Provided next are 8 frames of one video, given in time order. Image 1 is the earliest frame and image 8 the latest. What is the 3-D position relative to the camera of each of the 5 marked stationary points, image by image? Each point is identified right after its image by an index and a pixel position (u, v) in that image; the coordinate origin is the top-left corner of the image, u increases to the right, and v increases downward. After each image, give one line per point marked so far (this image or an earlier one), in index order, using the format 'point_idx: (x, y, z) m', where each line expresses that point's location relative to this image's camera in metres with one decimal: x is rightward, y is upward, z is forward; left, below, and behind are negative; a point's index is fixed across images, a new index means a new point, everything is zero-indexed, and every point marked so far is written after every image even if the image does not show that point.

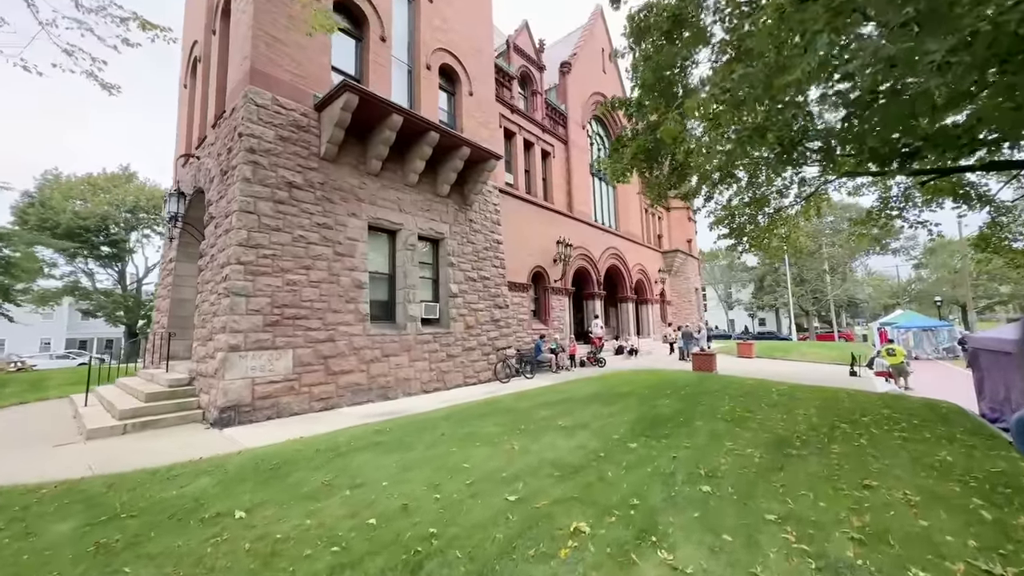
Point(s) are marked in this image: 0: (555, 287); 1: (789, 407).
0: (+1.9, 0.0, +17.0) m
1: (+5.5, -2.4, +7.8) m
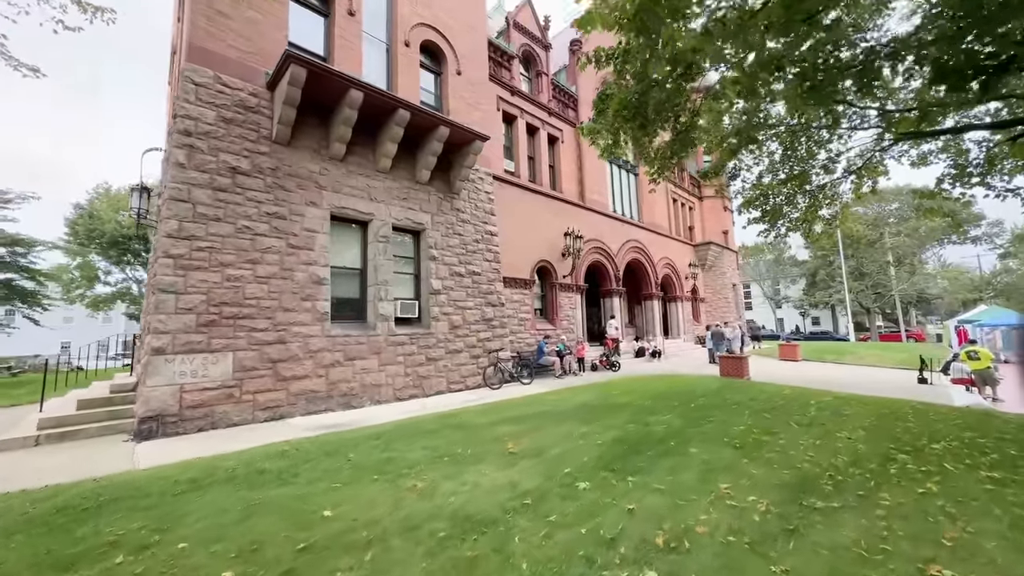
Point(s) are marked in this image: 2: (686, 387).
0: (+2.0, +0.2, +15.5) m
1: (+4.9, -2.2, +6.0) m
2: (+4.4, -2.5, +9.8) m
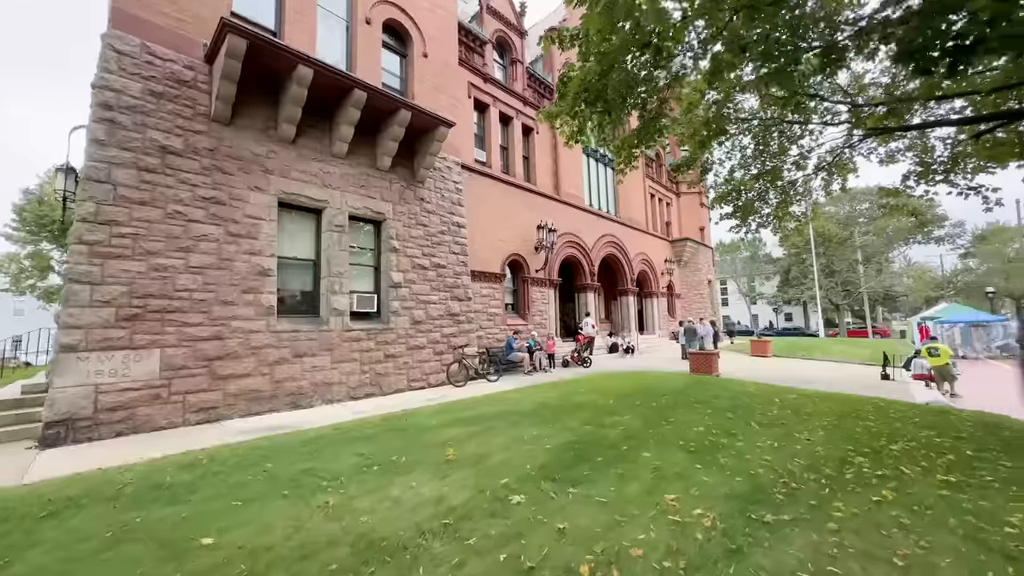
0: (+0.9, +0.4, +15.2) m
1: (+4.1, -2.1, +5.8) m
2: (+3.5, -2.4, +9.6) m
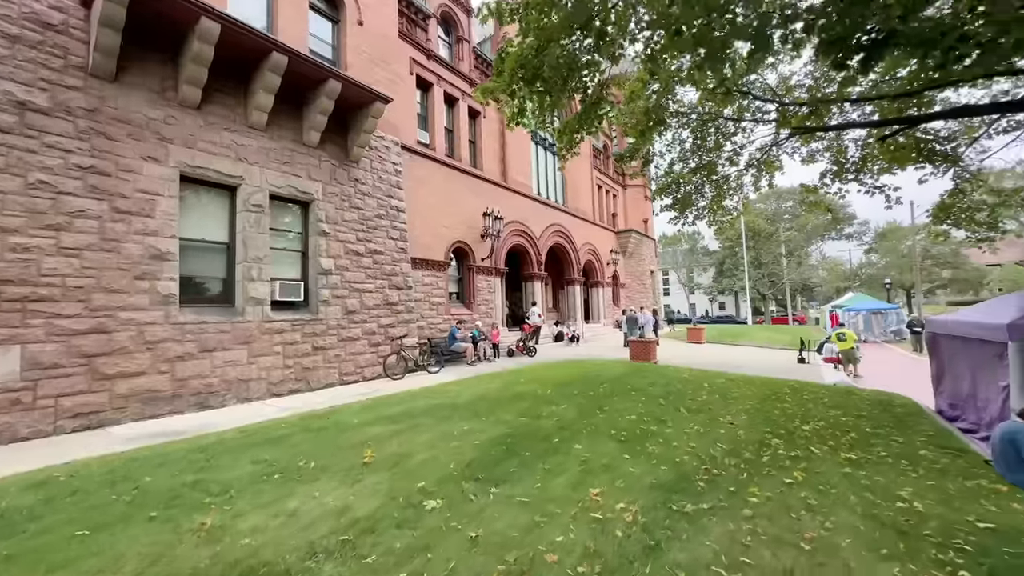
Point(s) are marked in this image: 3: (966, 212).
0: (-1.2, +0.8, +14.9) m
1: (+3.1, -1.9, +6.0) m
2: (+2.0, -2.1, +9.7) m
3: (+11.7, +2.0, +10.1) m
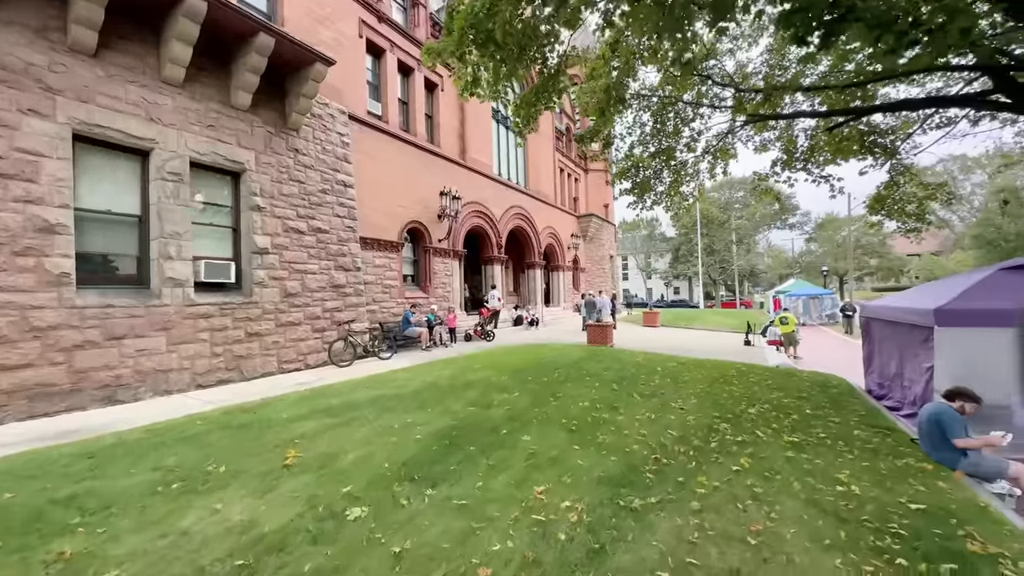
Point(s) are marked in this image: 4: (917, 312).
0: (-2.7, +1.5, +14.3) m
1: (+2.4, -1.7, +6.0) m
2: (+0.9, -1.7, +9.6) m
3: (+10.6, +2.3, +10.7) m
4: (+6.6, -0.4, +6.3) m
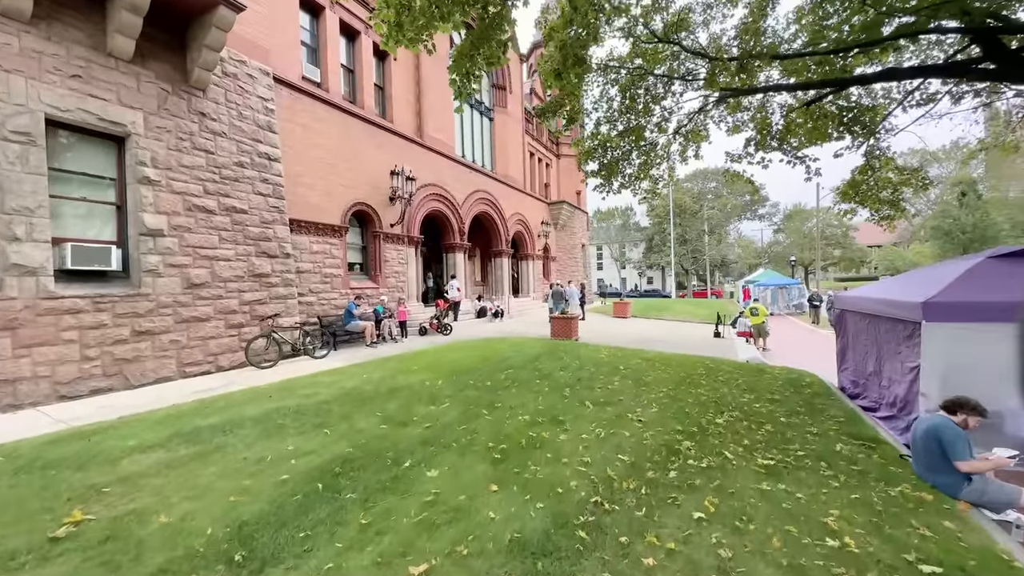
0: (-4.1, +1.8, +13.0) m
1: (+1.4, -1.6, +5.1) m
2: (-0.2, -1.5, +8.6) m
3: (+9.4, +2.6, +10.1) m
4: (+5.6, -0.2, +5.6) m
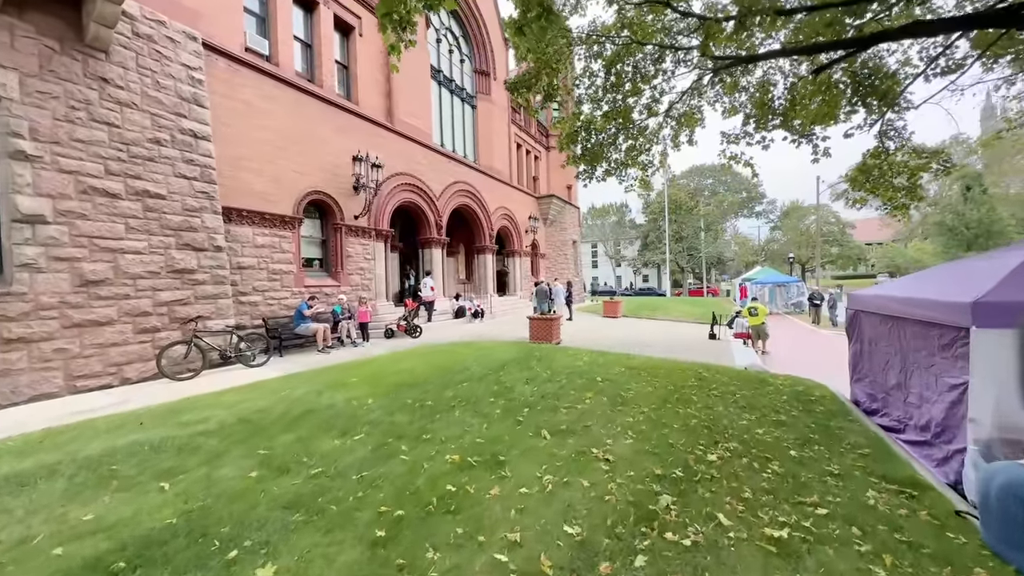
0: (-4.8, +1.9, +11.8) m
1: (+0.8, -1.5, +4.0) m
2: (-0.9, -1.4, +7.5) m
3: (+8.7, +2.6, +9.0) m
4: (+4.9, -0.2, +4.5) m
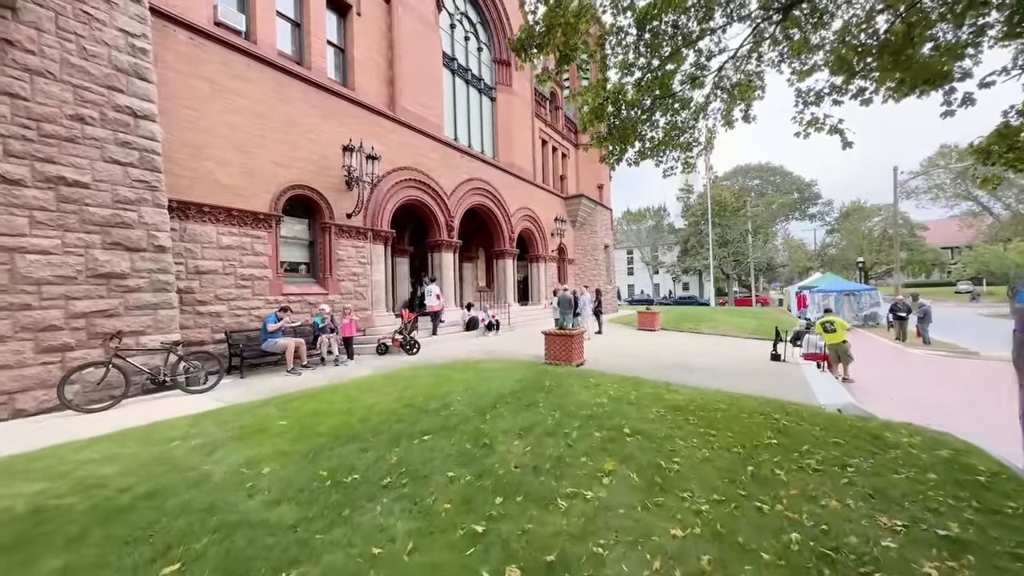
0: (-4.5, +1.6, +10.4) m
1: (+0.4, -1.6, +2.0) m
2: (-0.9, -1.6, +5.7) m
3: (+8.8, +2.5, +6.4) m
4: (+4.6, -0.3, +2.2) m
